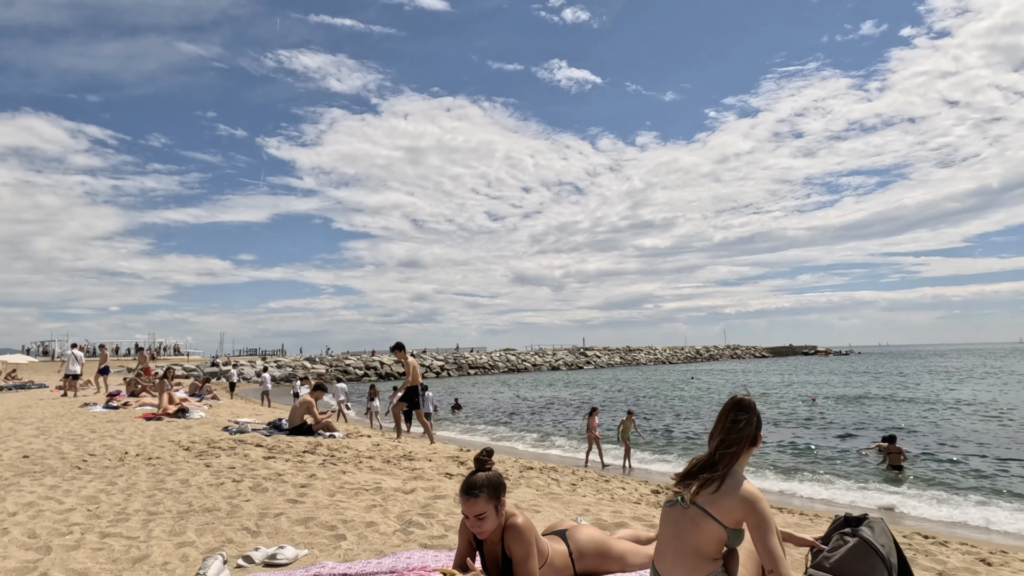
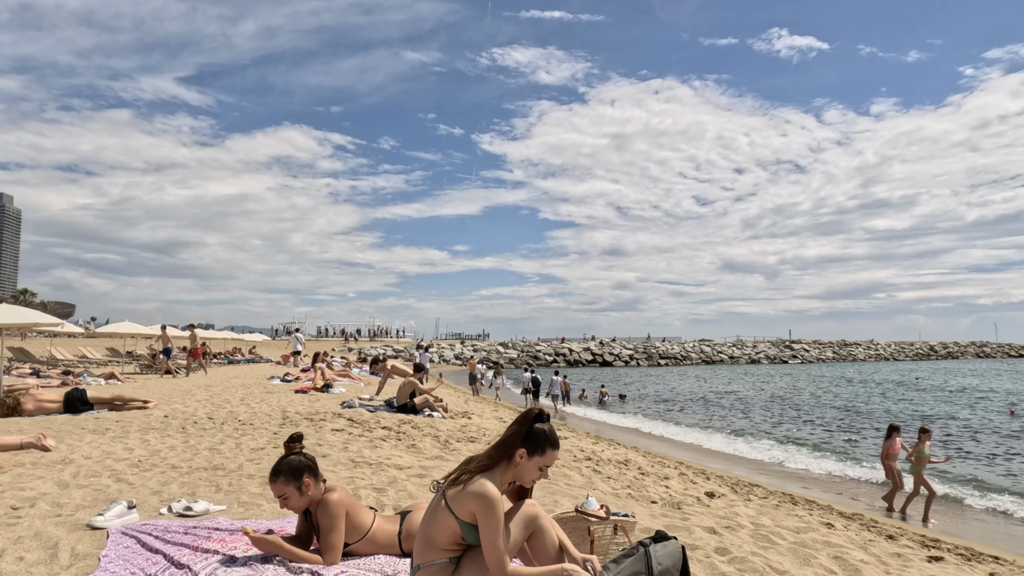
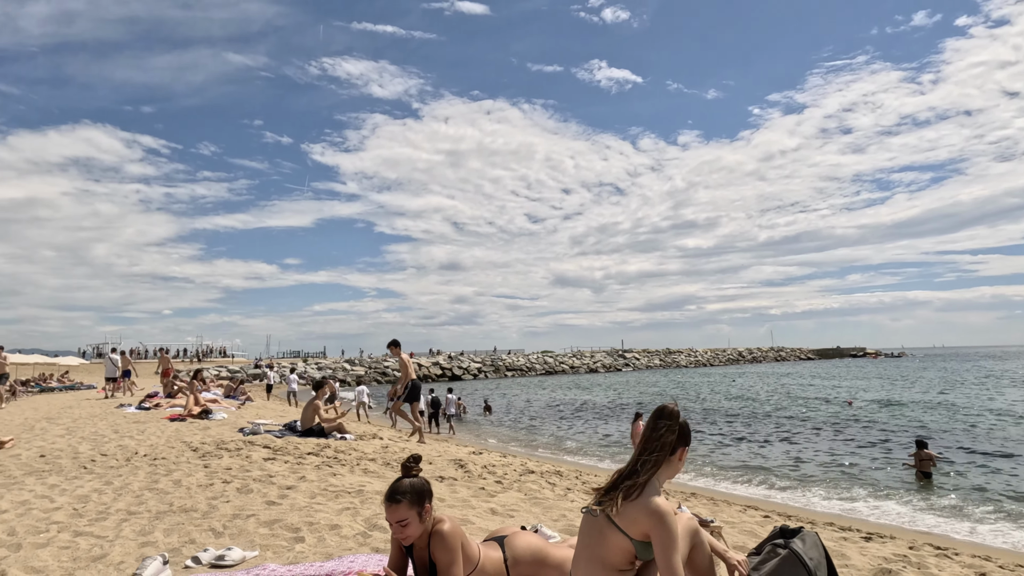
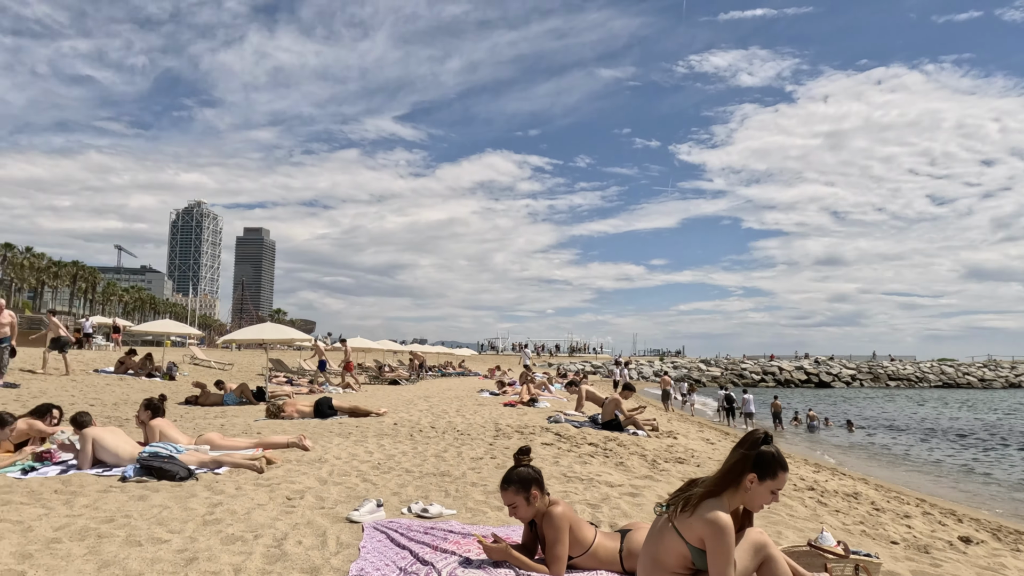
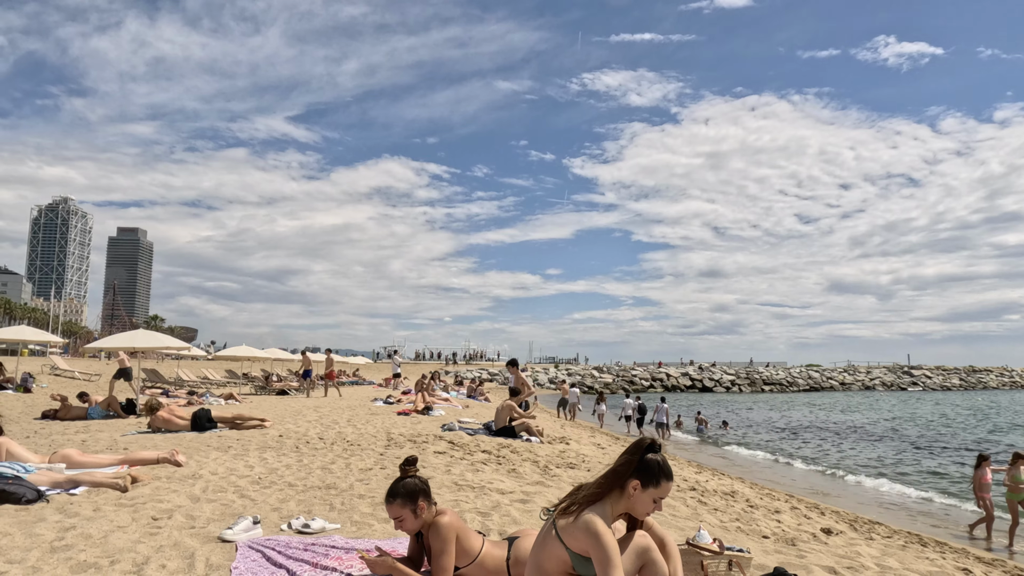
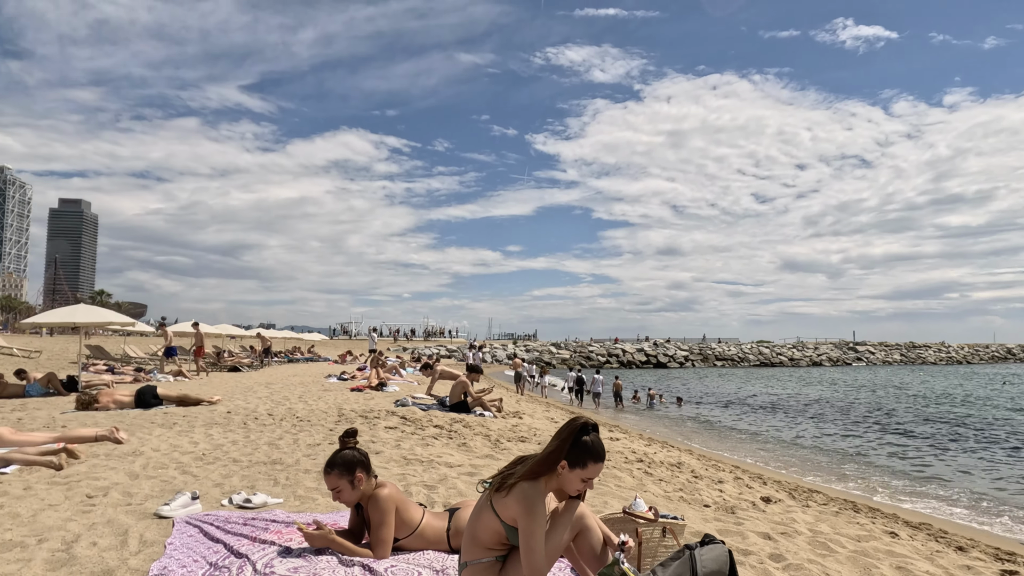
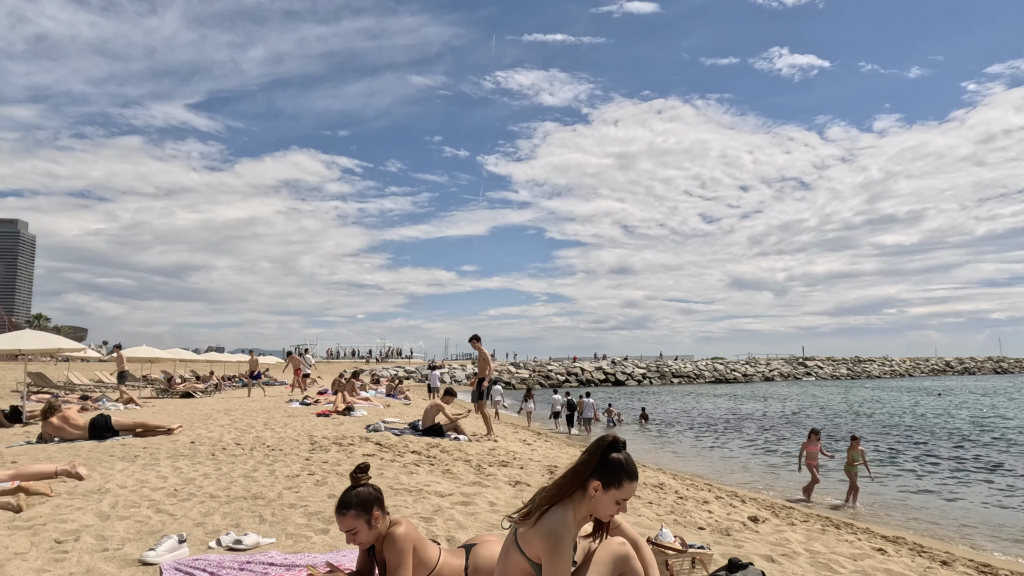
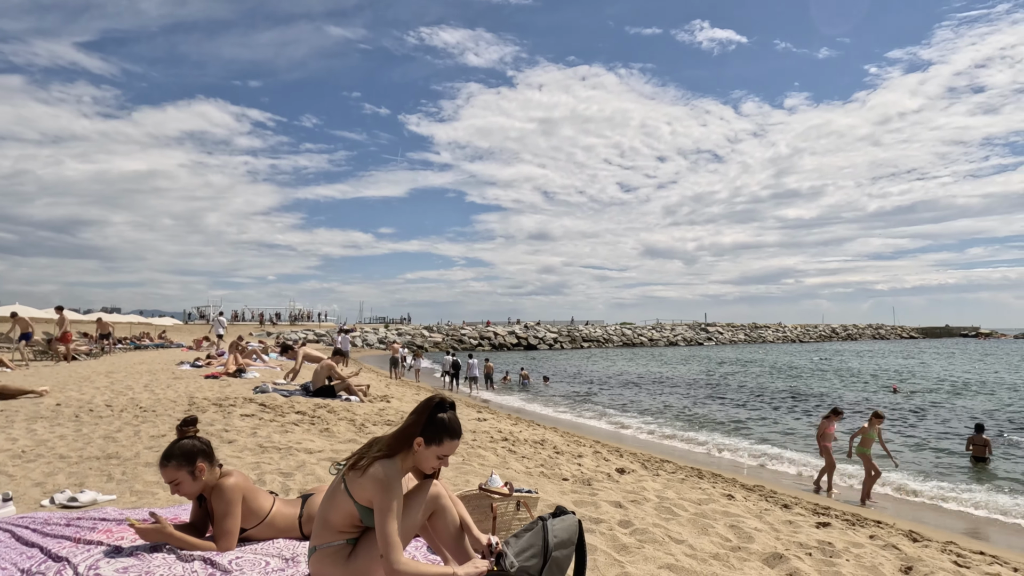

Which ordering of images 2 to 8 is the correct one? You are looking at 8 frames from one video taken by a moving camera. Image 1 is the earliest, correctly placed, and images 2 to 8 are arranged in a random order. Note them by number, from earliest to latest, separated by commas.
3, 7, 5, 2, 8, 6, 4
